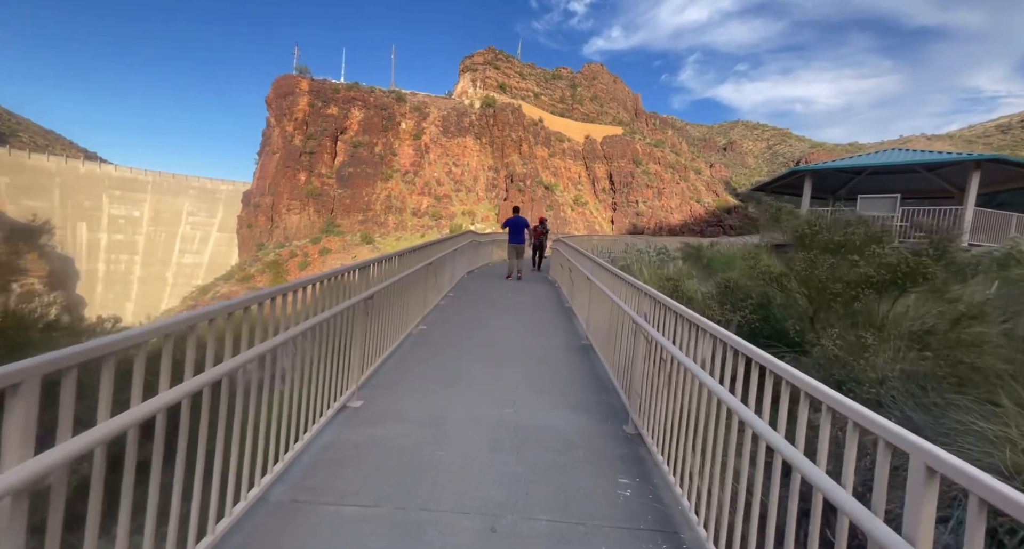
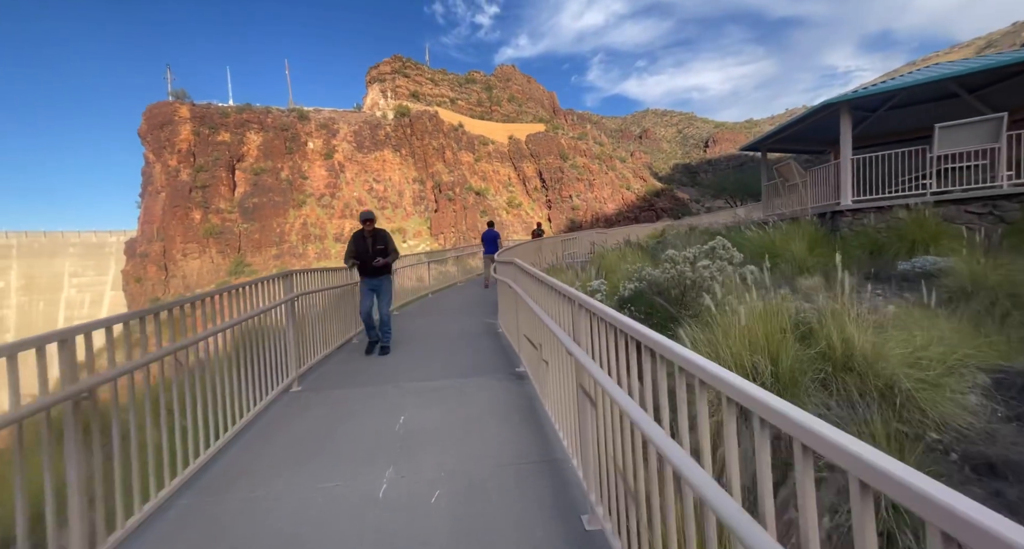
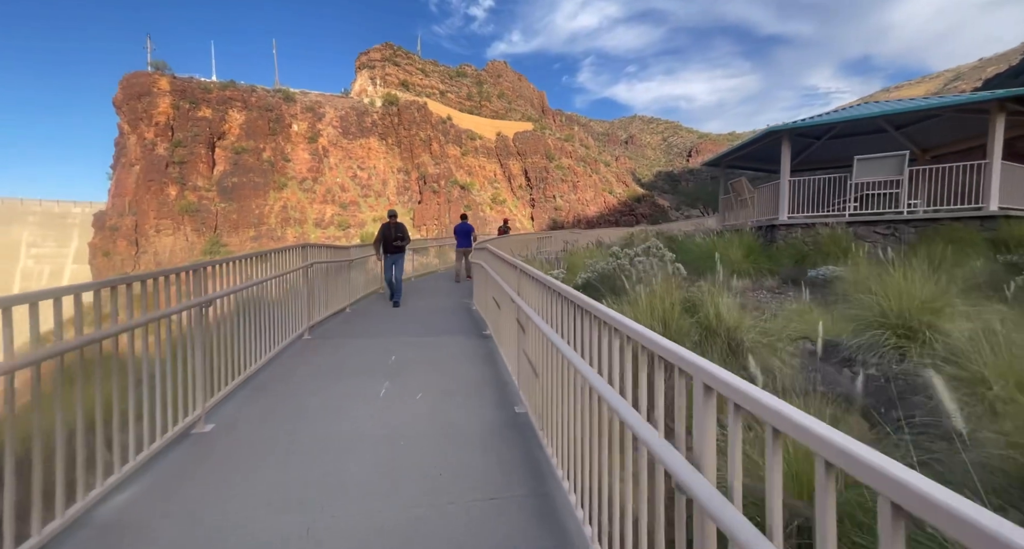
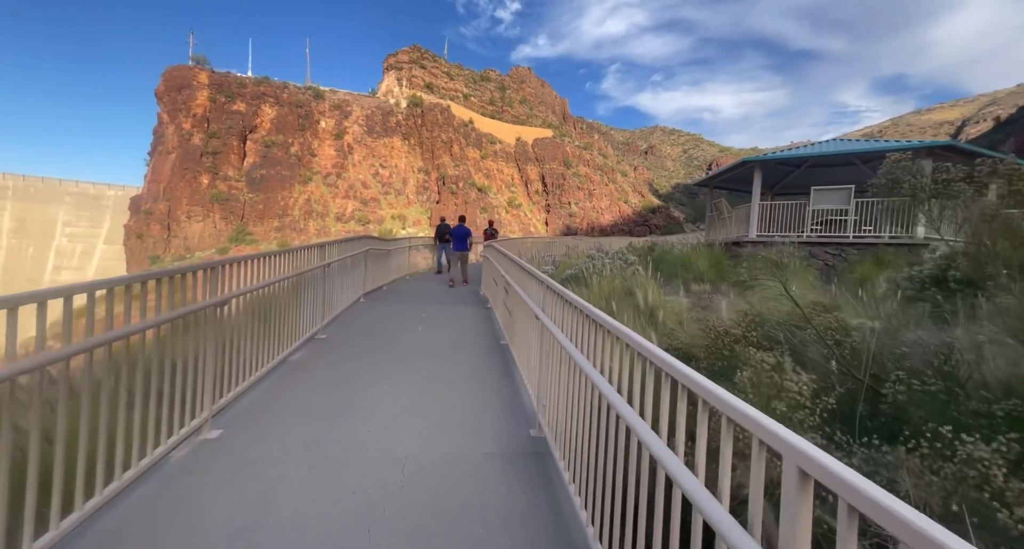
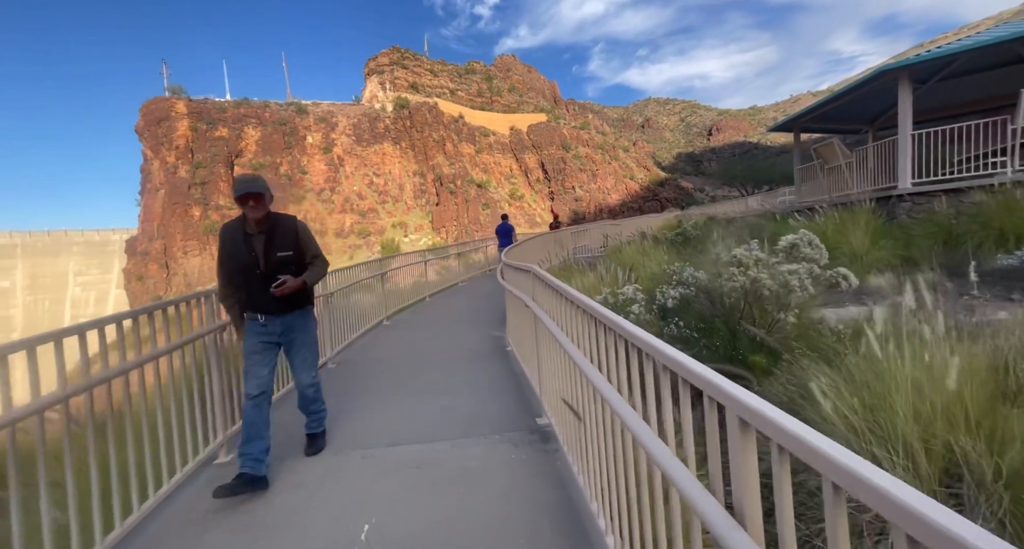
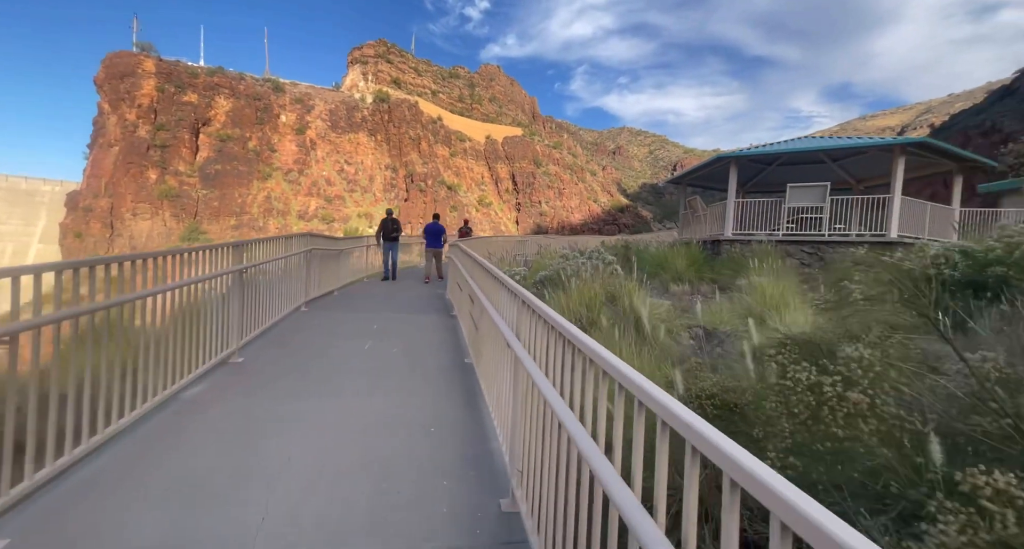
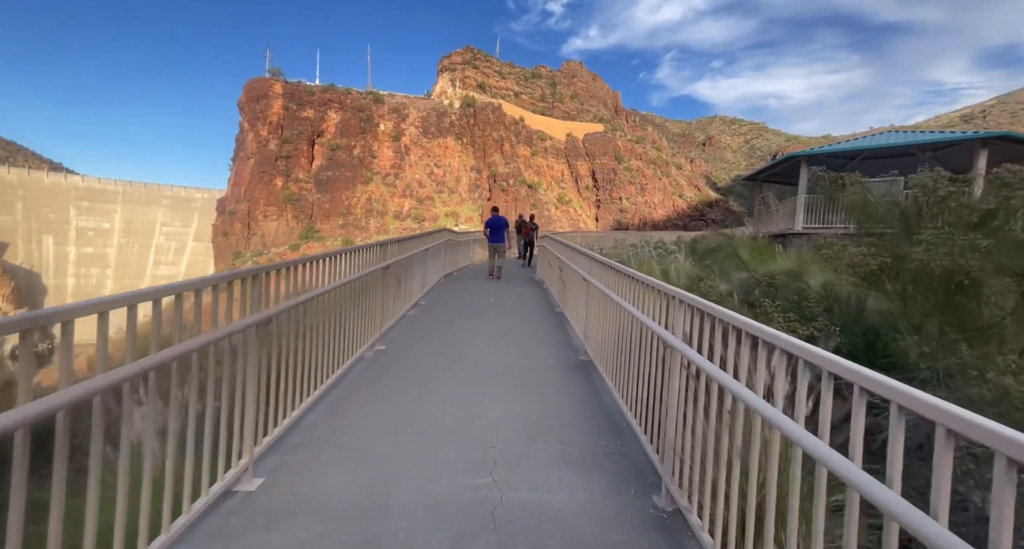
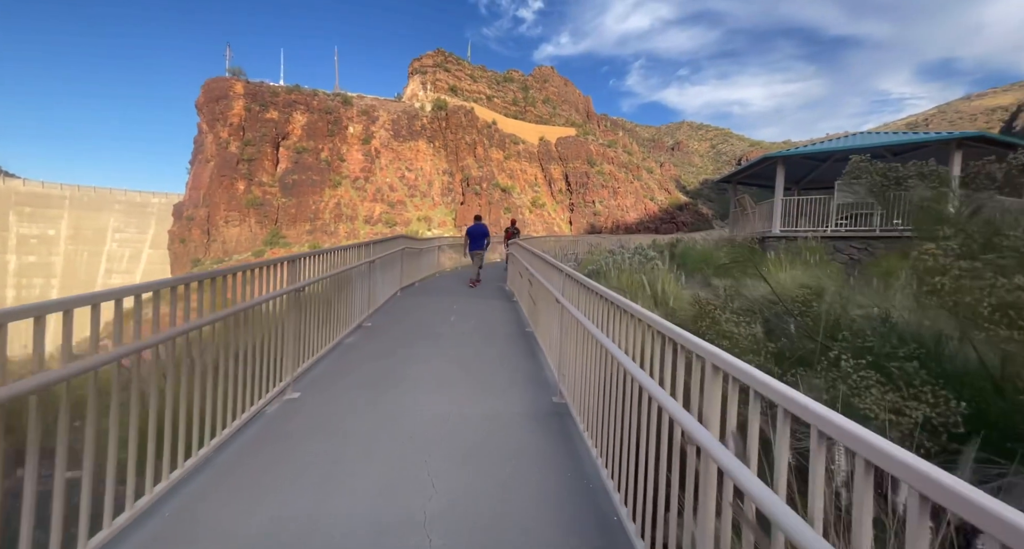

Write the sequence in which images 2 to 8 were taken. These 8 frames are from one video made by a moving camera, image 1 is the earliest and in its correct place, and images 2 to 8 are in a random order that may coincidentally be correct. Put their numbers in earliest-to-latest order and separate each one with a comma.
7, 8, 4, 6, 3, 2, 5
